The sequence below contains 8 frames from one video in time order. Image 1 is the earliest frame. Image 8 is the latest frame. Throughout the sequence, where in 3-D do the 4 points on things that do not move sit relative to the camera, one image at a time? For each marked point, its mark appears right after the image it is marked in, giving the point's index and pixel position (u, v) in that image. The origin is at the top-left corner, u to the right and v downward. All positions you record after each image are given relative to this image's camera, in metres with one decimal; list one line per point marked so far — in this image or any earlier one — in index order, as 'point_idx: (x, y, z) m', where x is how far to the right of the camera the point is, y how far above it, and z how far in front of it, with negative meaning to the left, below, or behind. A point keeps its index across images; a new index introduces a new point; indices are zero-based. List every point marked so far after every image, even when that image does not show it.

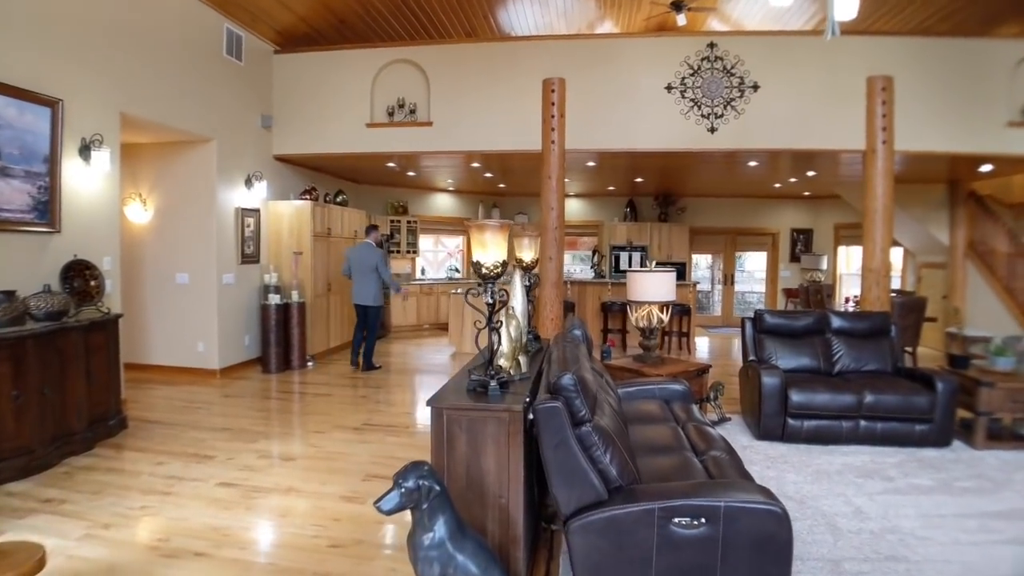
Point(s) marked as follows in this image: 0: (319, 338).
0: (-2.8, -0.8, +7.7) m
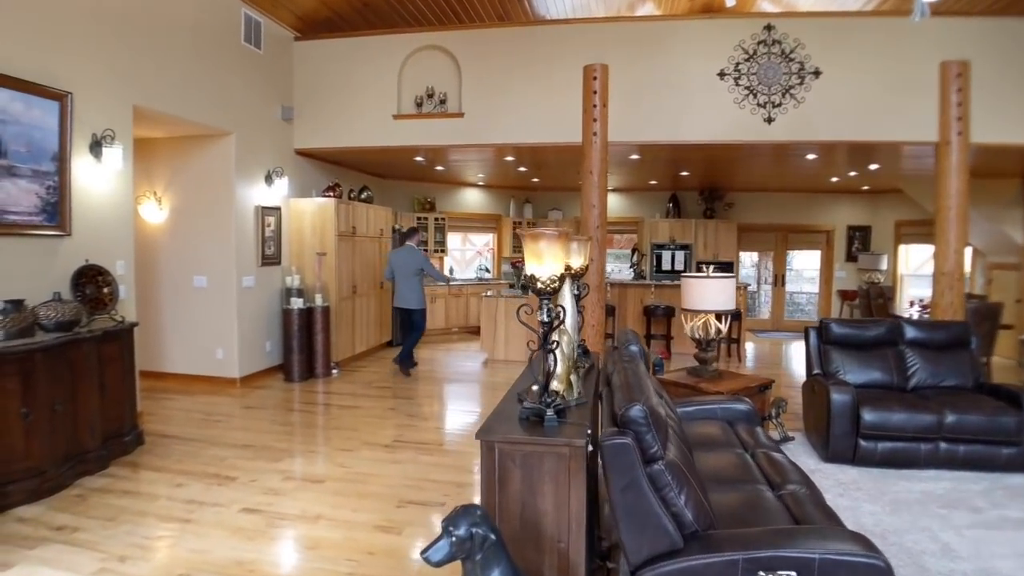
0: (-2.3, -0.8, +7.4) m
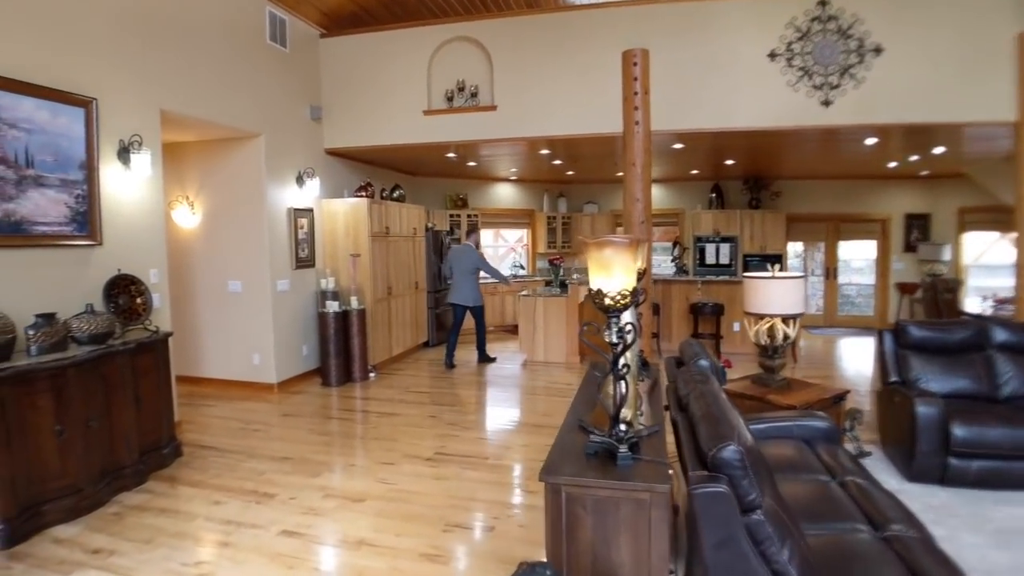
0: (-1.8, -0.8, +7.2) m
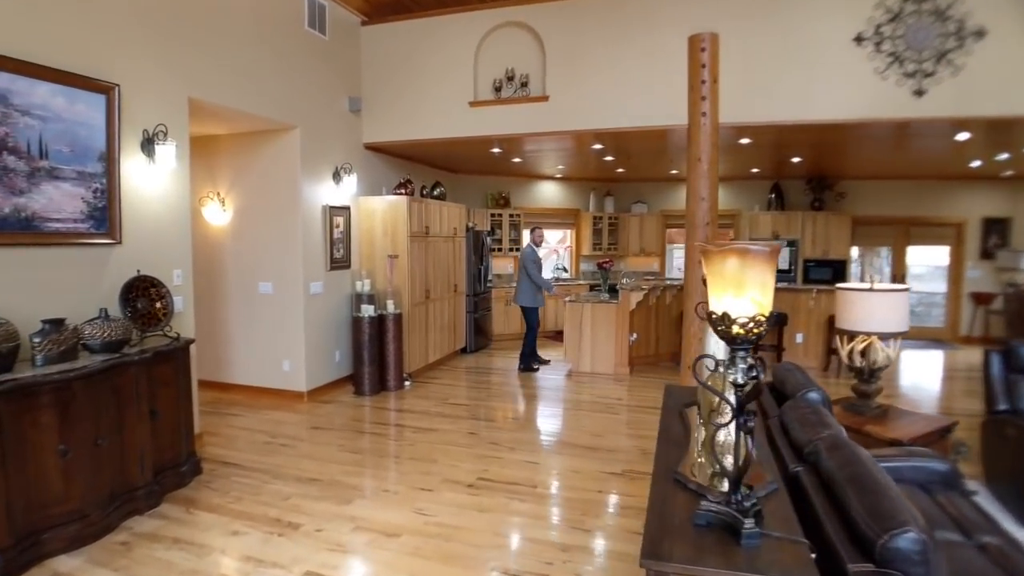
0: (-1.2, -0.8, +6.7) m
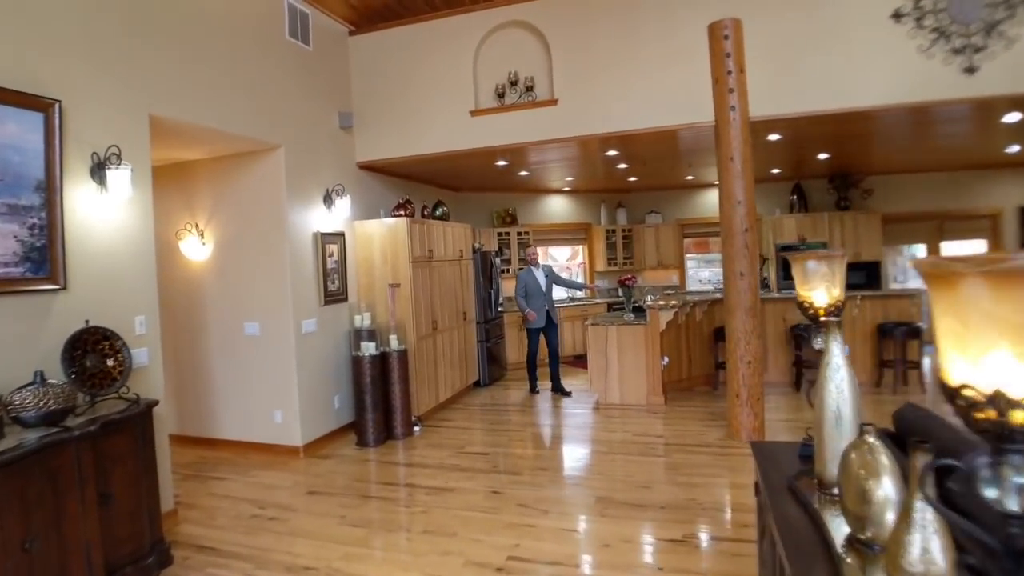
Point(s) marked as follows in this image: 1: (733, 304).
0: (-1.0, -1.2, +6.0) m
1: (+1.9, -0.1, +4.7) m
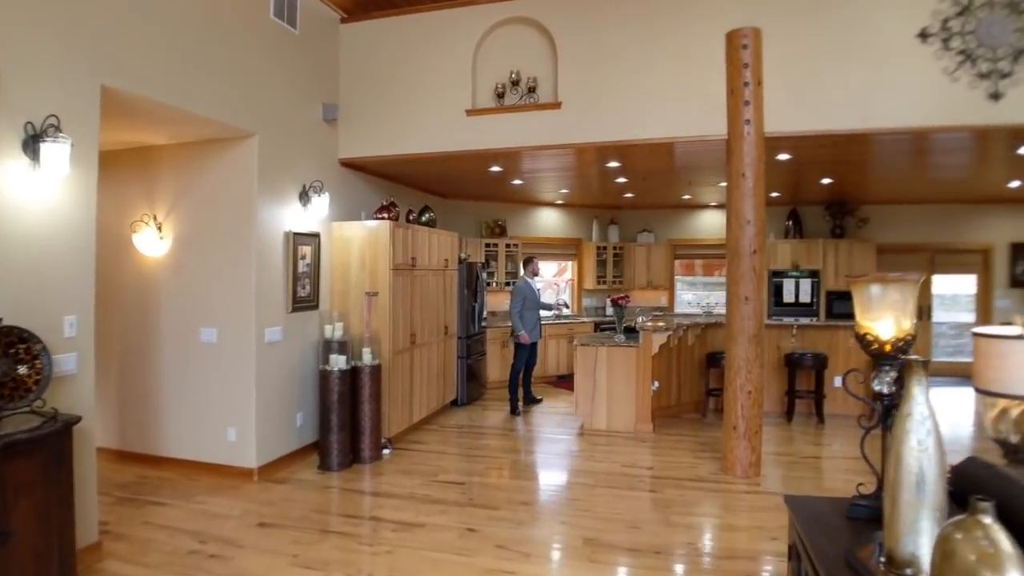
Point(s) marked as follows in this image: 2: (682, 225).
0: (-1.2, -1.3, +5.5) m
1: (+1.8, -0.3, +4.4) m
2: (+2.8, +1.0, +8.9) m
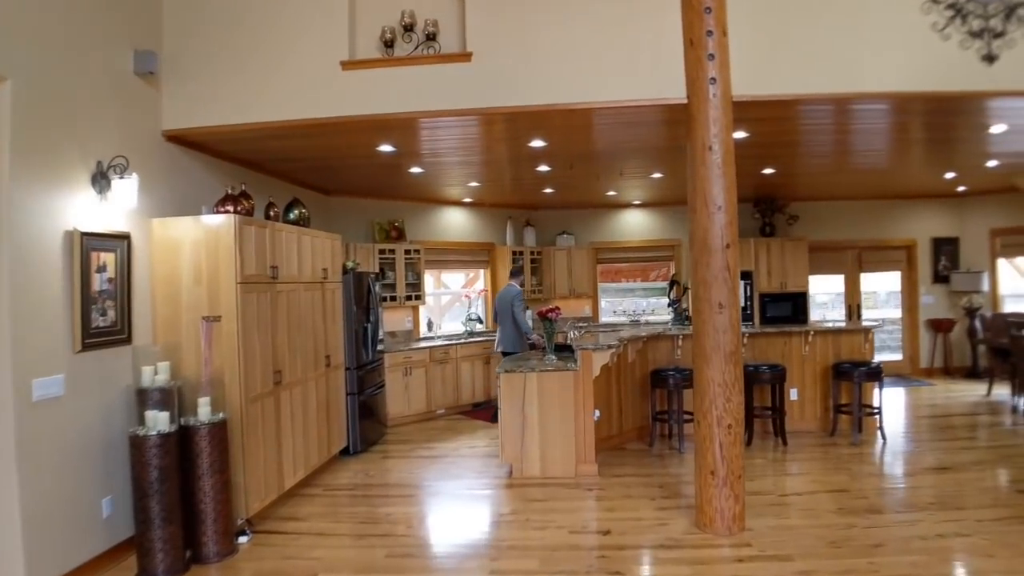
0: (-1.9, -1.4, +4.0) m
1: (+1.2, -0.4, +3.4) m
2: (+1.4, +0.9, +8.0) m
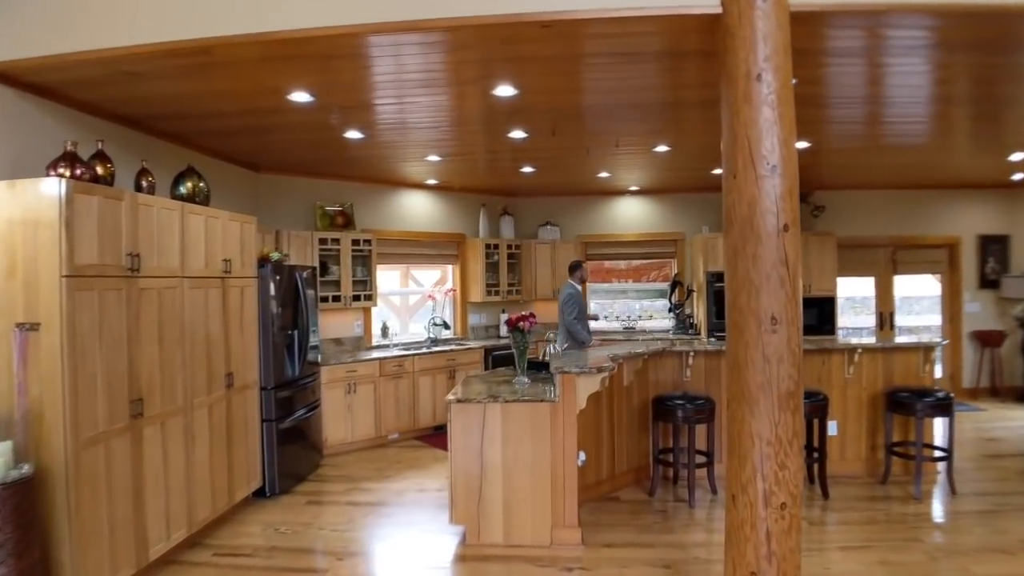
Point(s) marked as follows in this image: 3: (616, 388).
0: (-2.1, -1.4, +2.9) m
1: (+1.0, -0.4, +2.3) m
2: (+1.1, +0.9, +6.9) m
3: (+0.8, -0.8, +4.2) m
